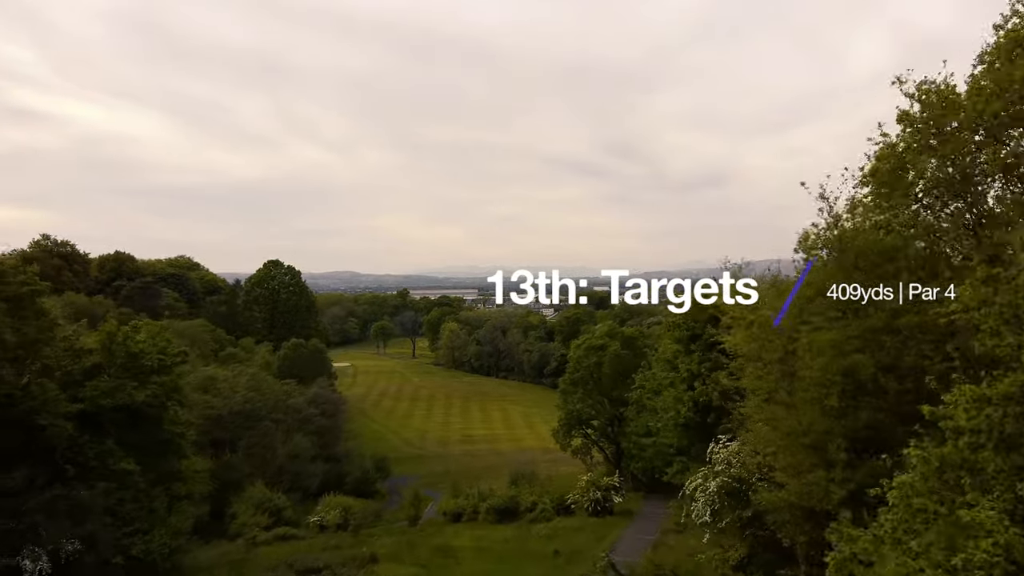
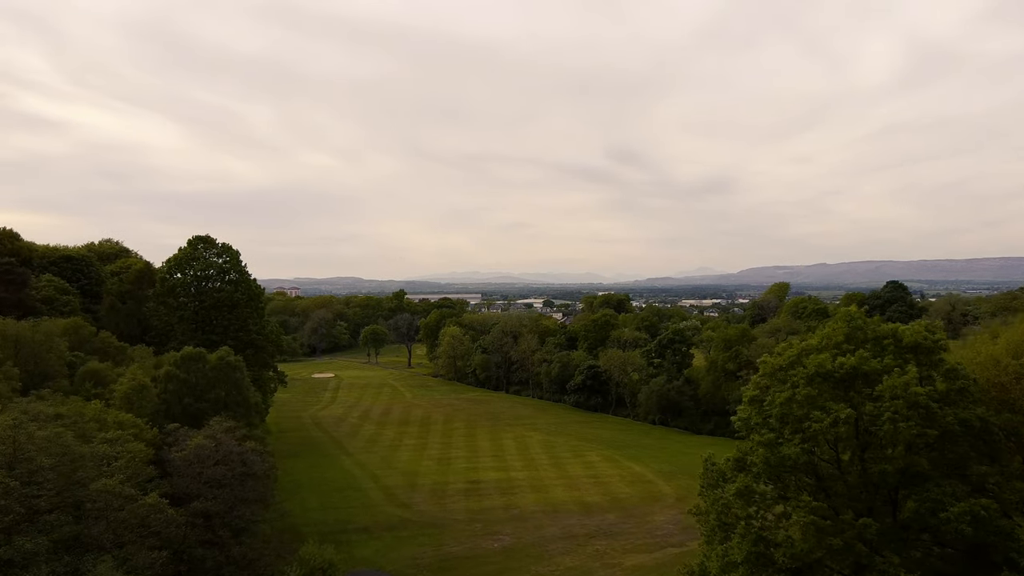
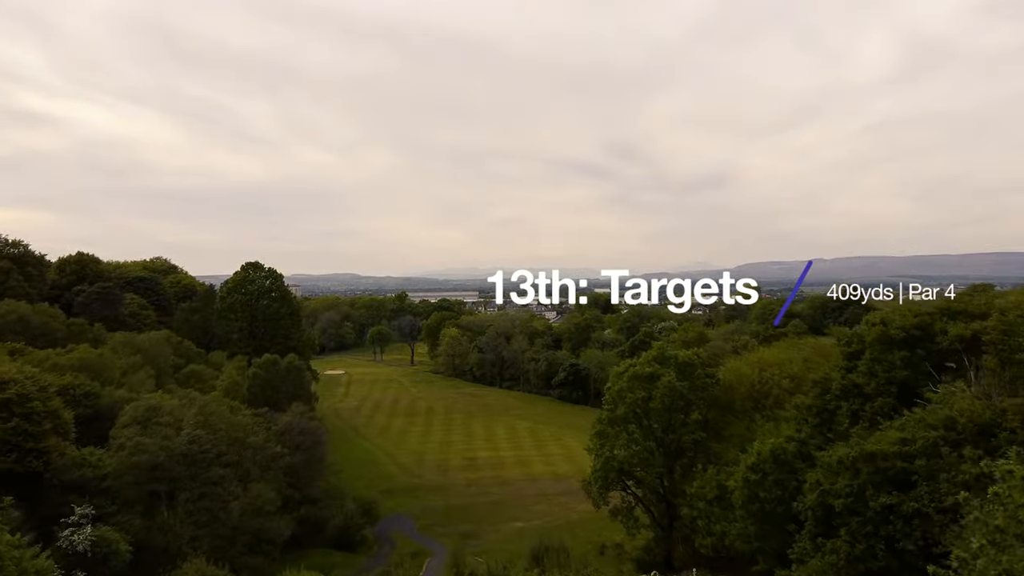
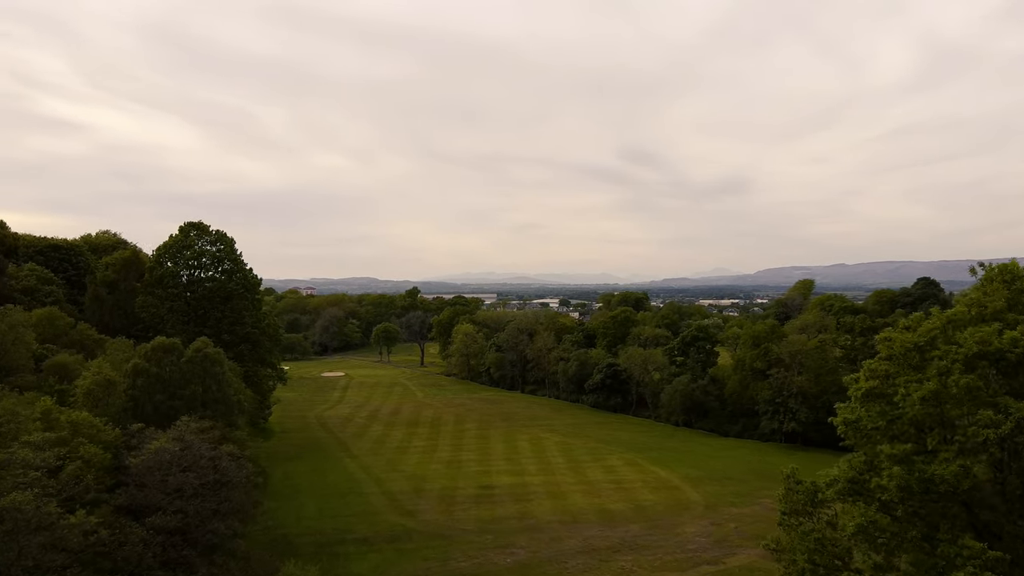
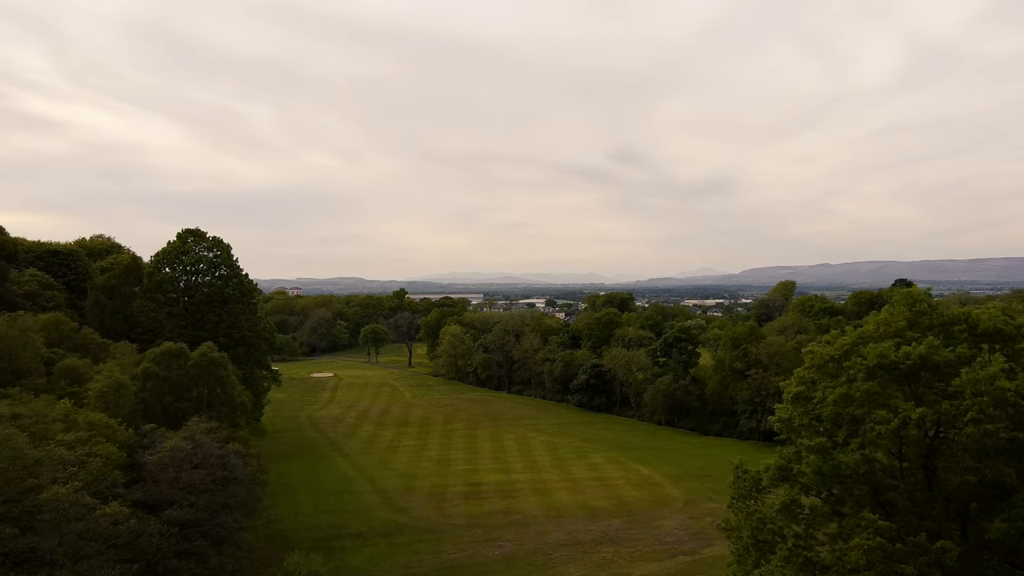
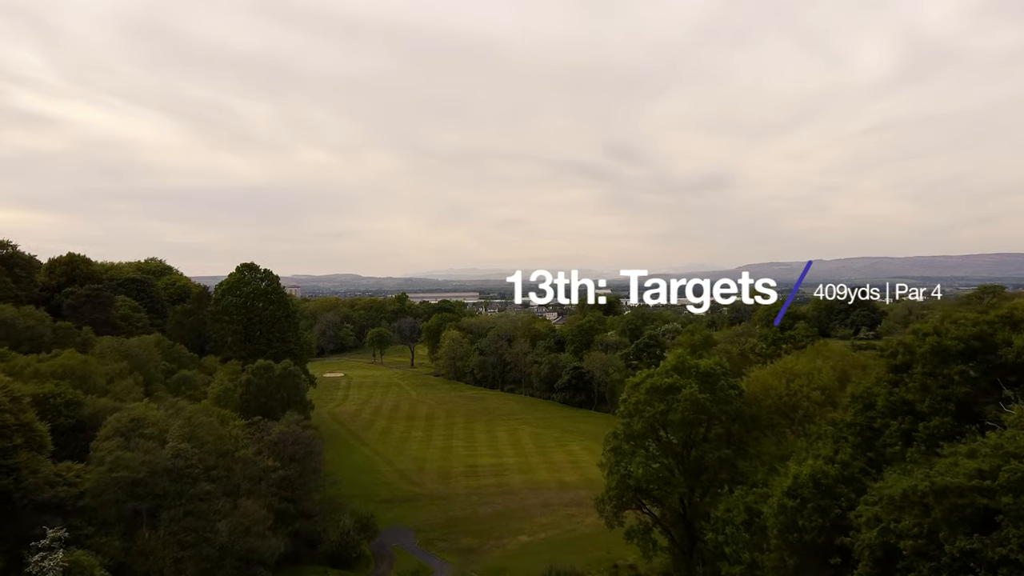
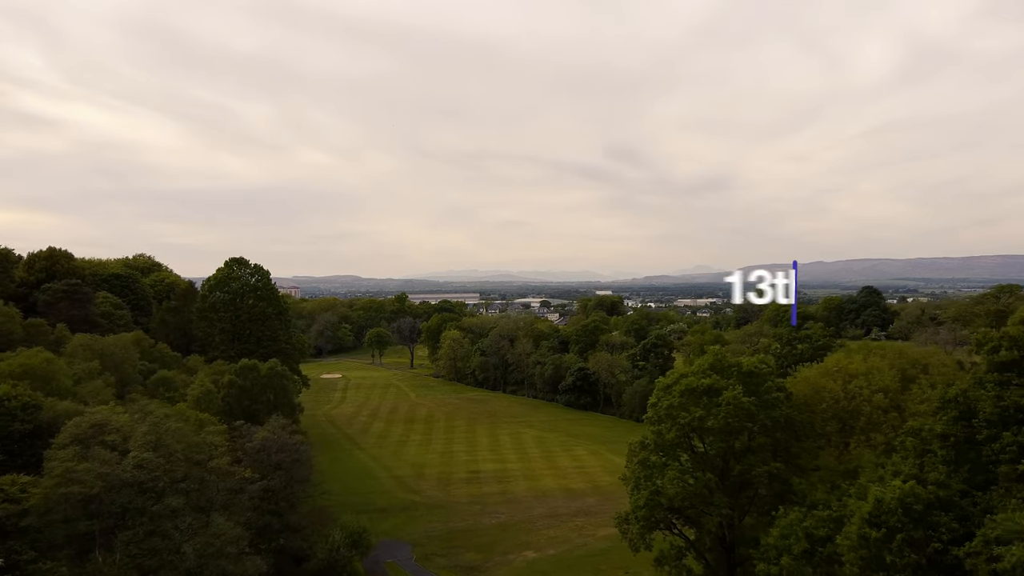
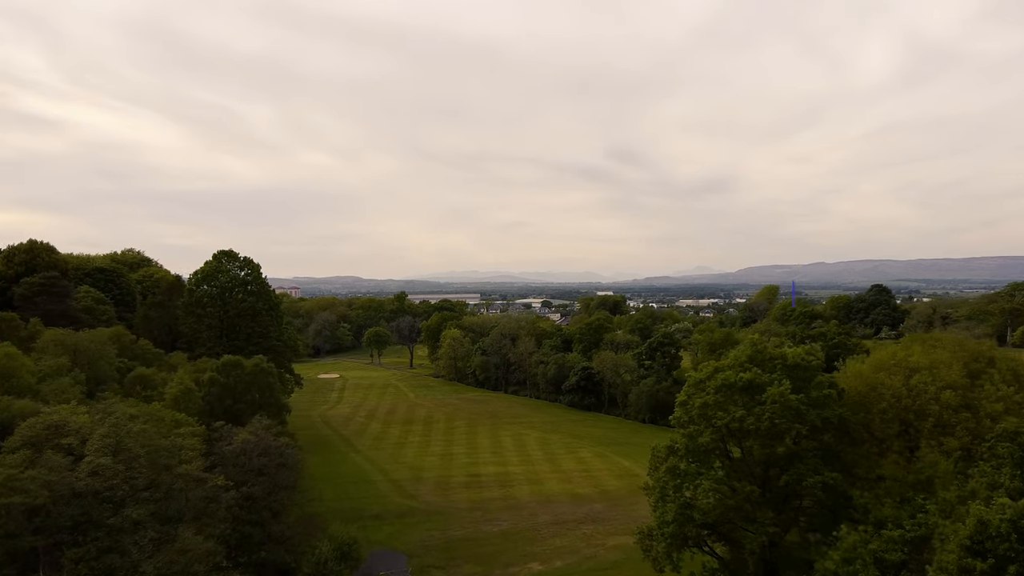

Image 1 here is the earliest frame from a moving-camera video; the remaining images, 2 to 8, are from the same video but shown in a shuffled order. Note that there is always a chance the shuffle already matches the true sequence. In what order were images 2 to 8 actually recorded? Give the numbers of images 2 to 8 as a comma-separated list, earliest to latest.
3, 6, 7, 8, 2, 5, 4
